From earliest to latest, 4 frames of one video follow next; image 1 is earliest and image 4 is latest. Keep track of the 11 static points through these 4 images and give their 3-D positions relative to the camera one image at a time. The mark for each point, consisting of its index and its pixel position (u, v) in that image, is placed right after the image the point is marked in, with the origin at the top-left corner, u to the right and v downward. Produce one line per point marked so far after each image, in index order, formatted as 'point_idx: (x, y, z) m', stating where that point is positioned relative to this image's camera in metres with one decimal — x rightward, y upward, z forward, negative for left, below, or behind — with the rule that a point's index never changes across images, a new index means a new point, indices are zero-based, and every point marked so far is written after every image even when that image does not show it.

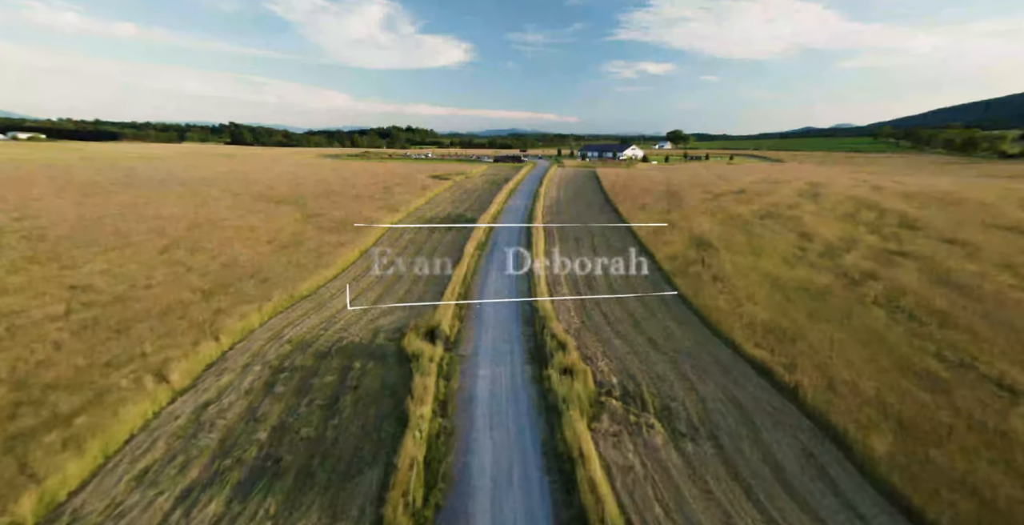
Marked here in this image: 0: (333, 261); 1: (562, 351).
0: (-8.8, 0.0, +19.0) m
1: (+1.6, -2.8, +12.2) m
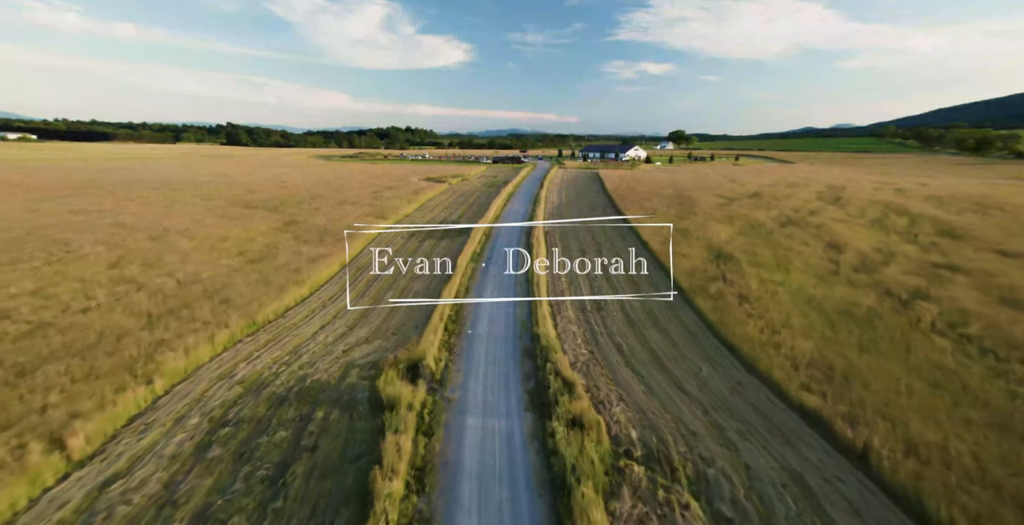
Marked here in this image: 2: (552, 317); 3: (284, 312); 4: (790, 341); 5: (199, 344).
0: (-8.9, -0.6, +16.9) m
1: (+1.5, -3.5, +10.1) m
2: (+1.5, -2.1, +14.7) m
3: (-8.3, -1.8, +14.1) m
4: (+8.6, -2.4, +12.0) m
5: (-9.0, -2.3, +11.2) m
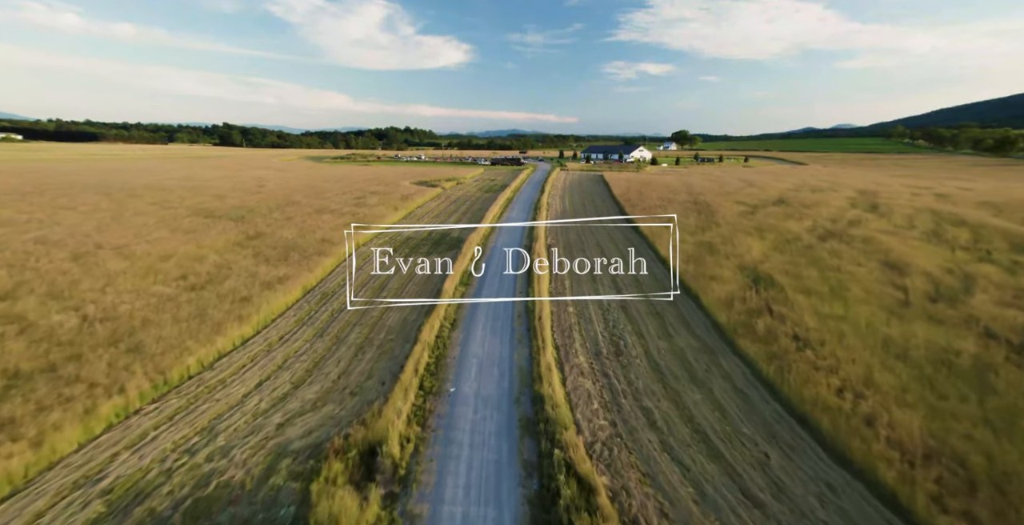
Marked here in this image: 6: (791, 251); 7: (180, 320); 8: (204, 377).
0: (-9.0, -1.6, +13.7) m
1: (+1.4, -4.5, +6.9) m
2: (+1.4, -3.1, +11.5) m
3: (-8.4, -2.8, +10.9) m
4: (+8.5, -3.4, +8.8) m
5: (-9.2, -3.3, +8.0) m
6: (+13.8, +0.6, +19.2) m
7: (-10.6, -1.8, +12.5) m
8: (-8.2, -3.0, +10.3) m
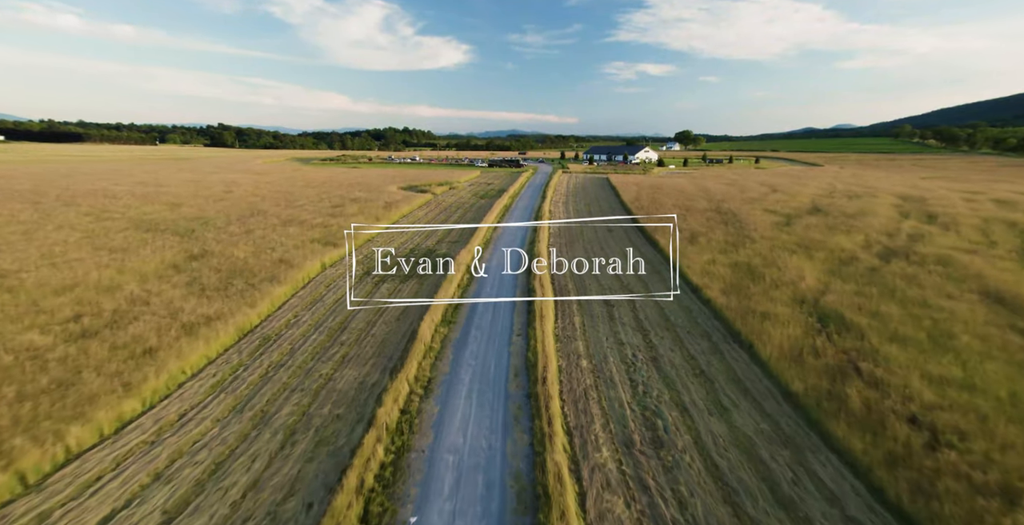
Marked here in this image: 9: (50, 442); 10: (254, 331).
0: (-9.2, -2.8, +10.0) m
1: (+1.2, -5.6, +3.2) m
2: (+1.2, -4.3, +7.8) m
3: (-8.6, -4.0, +7.2) m
4: (+8.4, -4.5, +5.1) m
5: (-9.3, -4.5, +4.3) m
6: (+13.6, -0.5, +15.5) m
7: (-10.8, -3.0, +8.8) m
8: (-8.3, -4.1, +6.6) m
9: (-9.0, -3.5, +7.8) m
10: (-8.6, -2.3, +13.0) m
